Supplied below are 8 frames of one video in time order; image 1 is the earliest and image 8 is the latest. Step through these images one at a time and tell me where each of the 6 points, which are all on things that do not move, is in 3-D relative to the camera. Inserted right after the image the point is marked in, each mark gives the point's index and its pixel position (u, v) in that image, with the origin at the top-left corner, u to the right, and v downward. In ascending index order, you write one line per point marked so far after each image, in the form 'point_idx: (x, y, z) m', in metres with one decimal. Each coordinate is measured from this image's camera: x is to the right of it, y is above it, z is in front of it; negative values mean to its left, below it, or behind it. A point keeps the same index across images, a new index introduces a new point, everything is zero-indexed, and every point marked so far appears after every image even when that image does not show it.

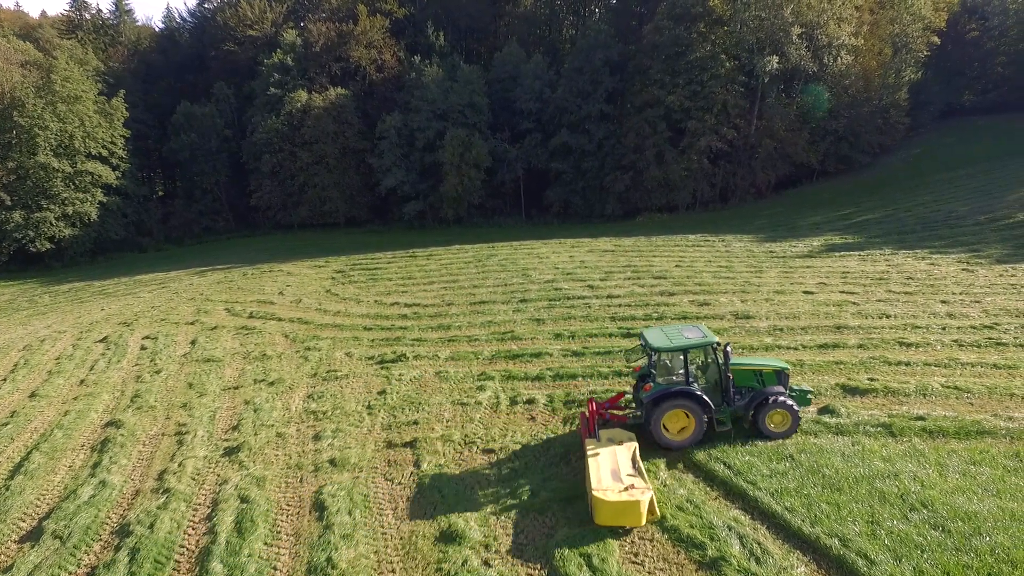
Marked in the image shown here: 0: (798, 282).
0: (+6.7, +0.1, +14.5) m
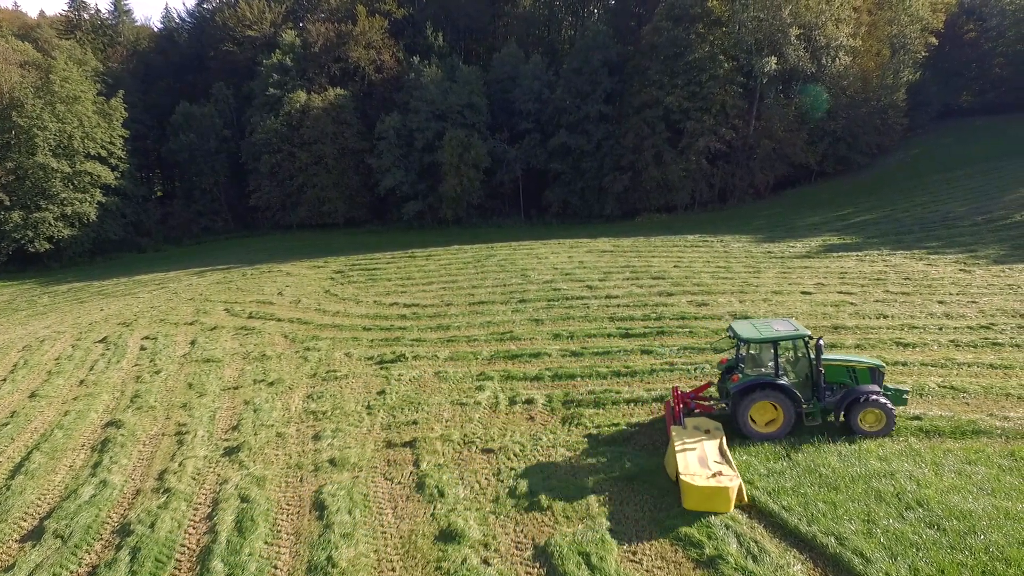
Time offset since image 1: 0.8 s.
0: (+6.7, +0.1, +14.5) m
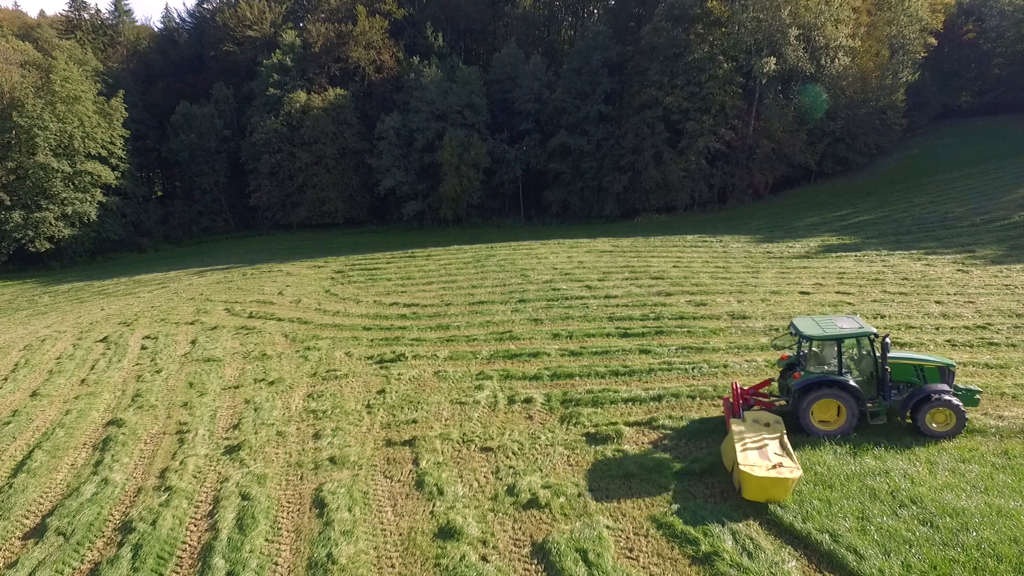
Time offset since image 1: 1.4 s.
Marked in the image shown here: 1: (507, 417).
0: (+6.6, +0.1, +14.6) m
1: (-0.1, -1.7, +8.1) m
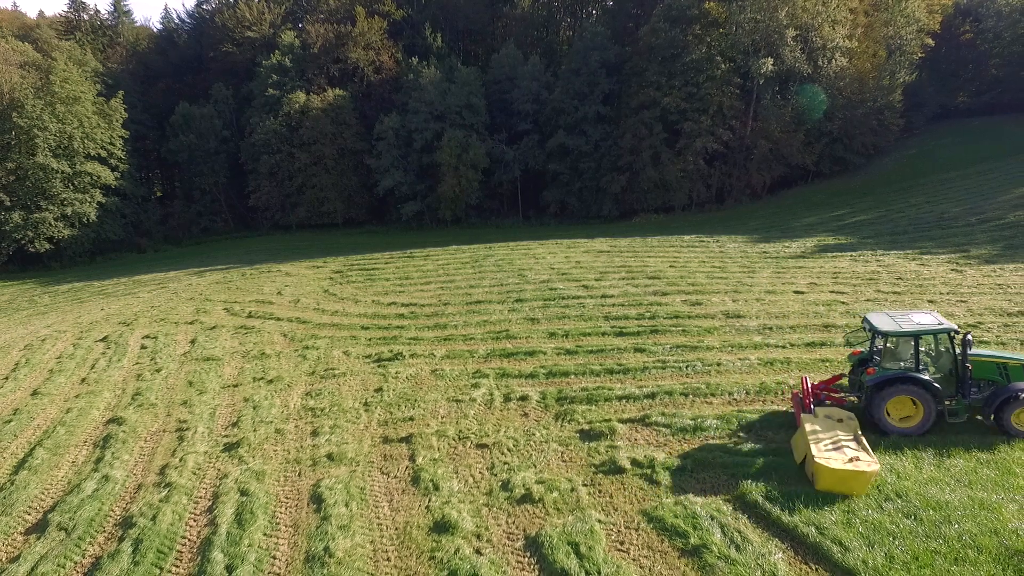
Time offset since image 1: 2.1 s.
0: (+6.6, +0.1, +14.7) m
1: (-0.1, -1.7, +8.2) m
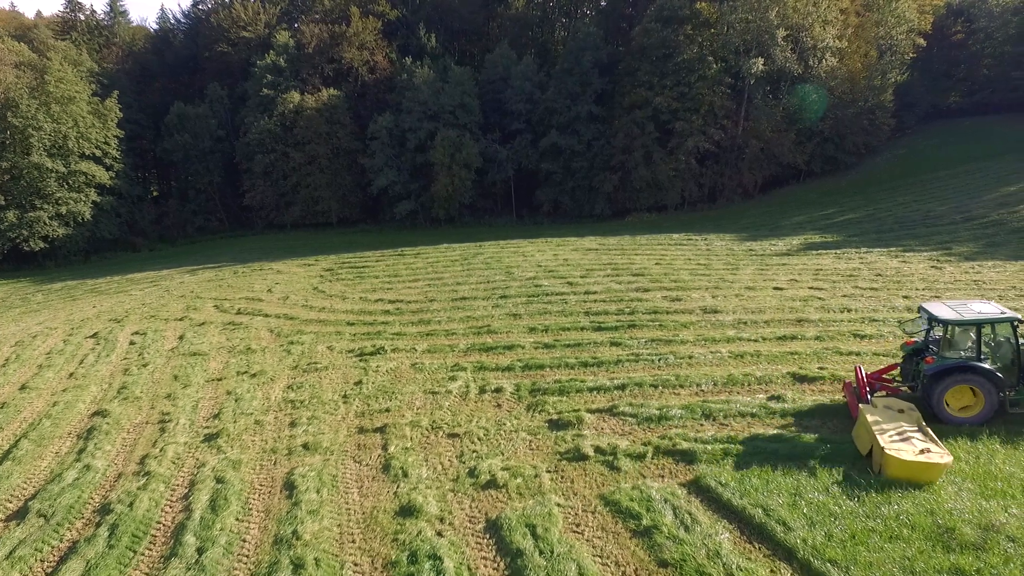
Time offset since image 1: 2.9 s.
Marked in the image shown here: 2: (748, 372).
0: (+6.2, +0.2, +14.9) m
1: (-0.5, -1.6, +8.4) m
2: (+3.2, -1.2, +8.5) m
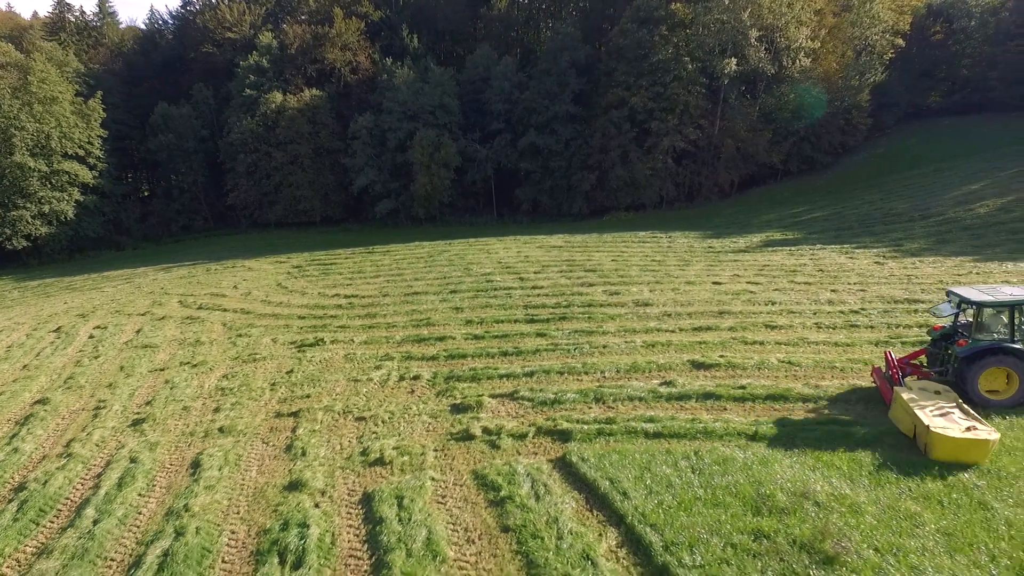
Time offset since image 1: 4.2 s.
0: (+5.0, +0.3, +15.3) m
1: (-1.7, -1.5, +8.7) m
2: (+2.0, -1.0, +8.9) m
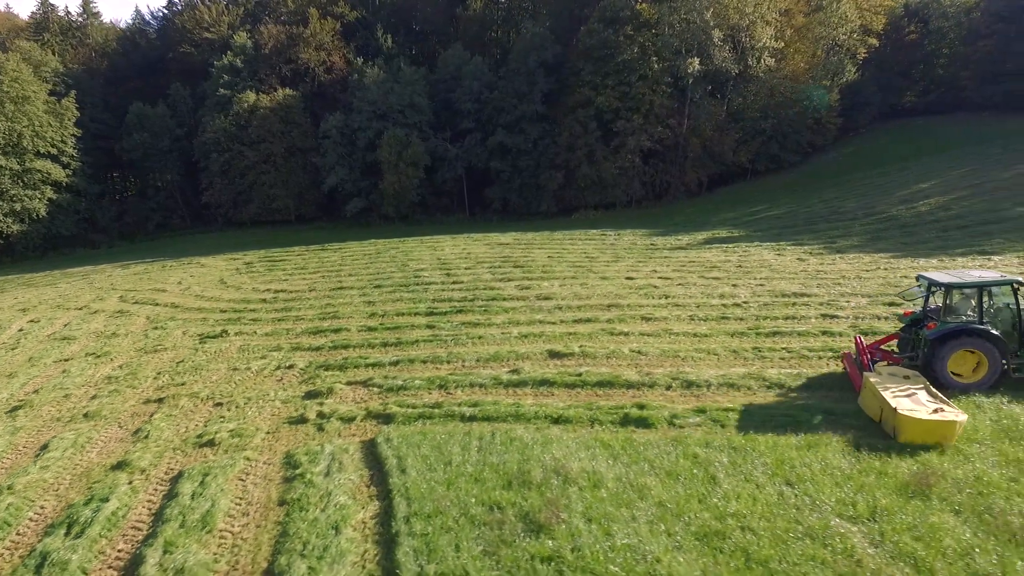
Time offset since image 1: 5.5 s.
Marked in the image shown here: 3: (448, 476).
0: (+3.1, +0.5, +15.5) m
1: (-3.7, -1.3, +9.0) m
2: (0.0, -0.9, +9.1) m
3: (-0.5, -1.7, +5.4) m
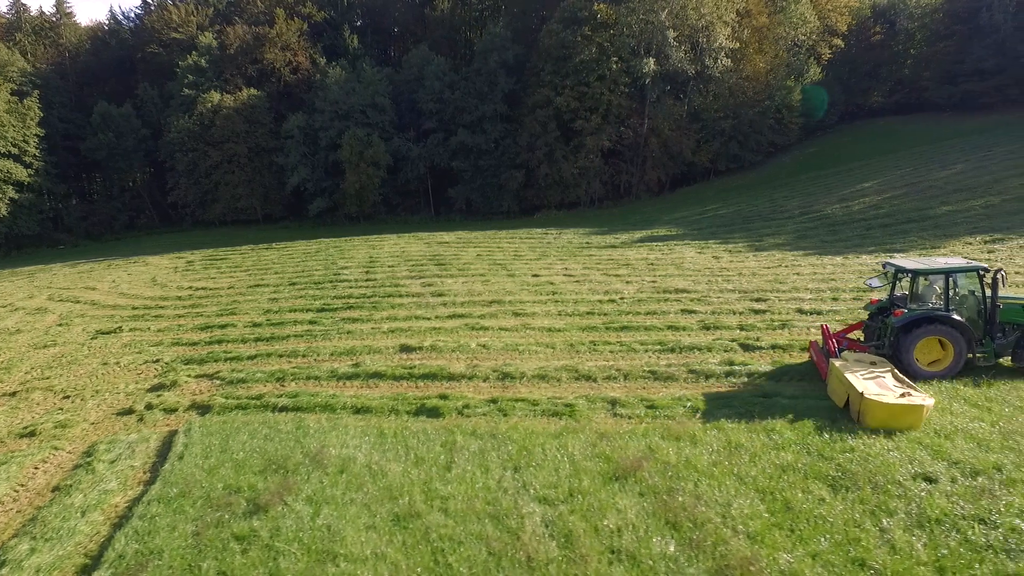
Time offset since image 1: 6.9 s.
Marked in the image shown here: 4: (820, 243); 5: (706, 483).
0: (+0.9, +0.5, +15.7) m
1: (-5.8, -1.3, +9.2) m
2: (-2.1, -0.9, +9.3) m
3: (-2.7, -1.6, +5.6) m
4: (+8.8, +1.3, +17.9) m
5: (+1.4, -1.4, +4.5) m
